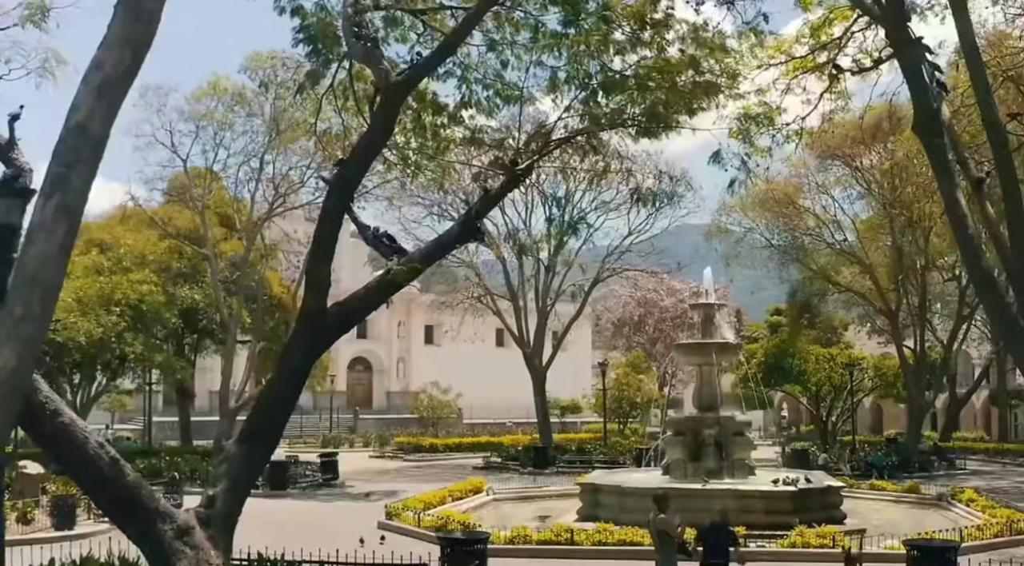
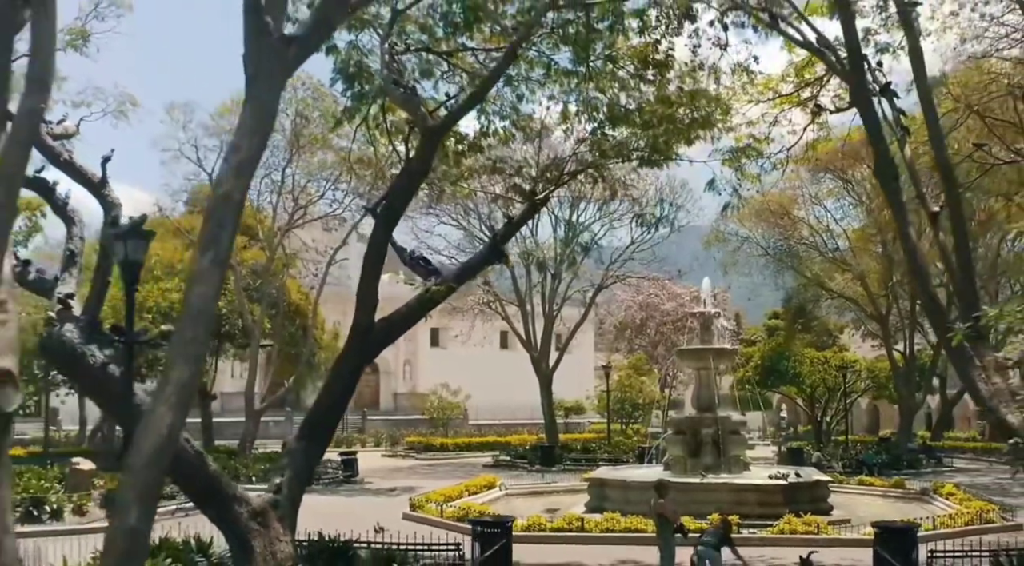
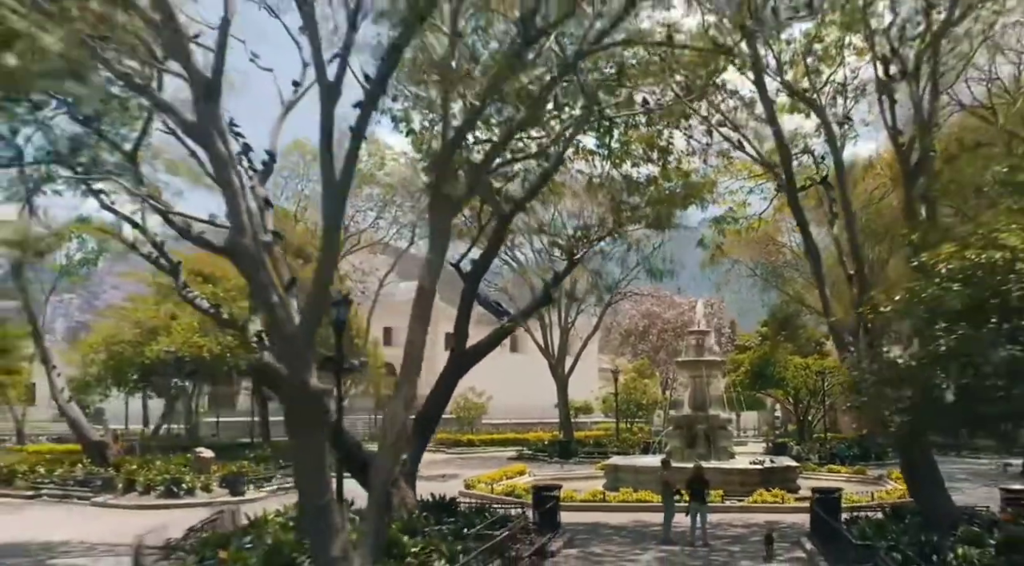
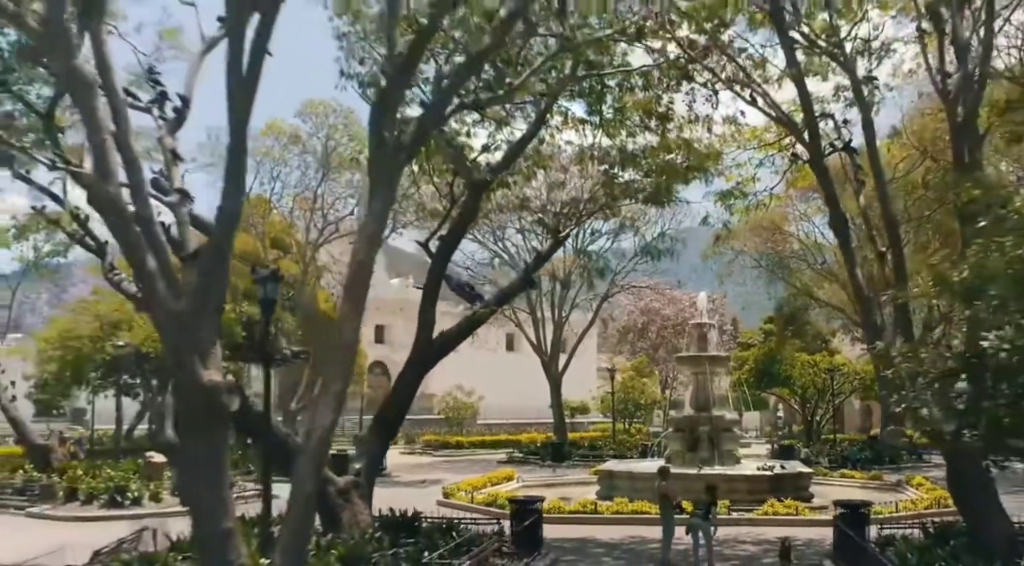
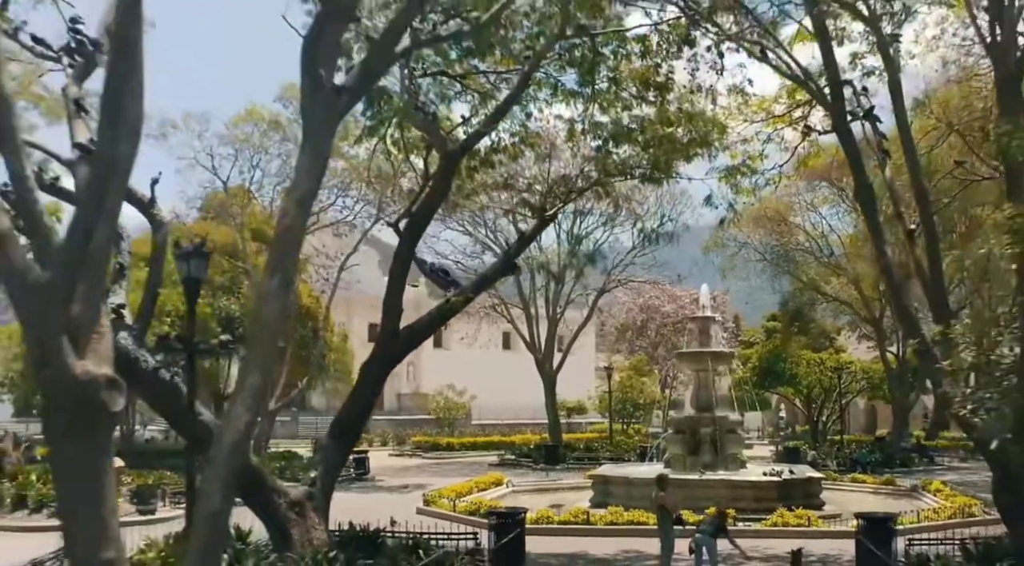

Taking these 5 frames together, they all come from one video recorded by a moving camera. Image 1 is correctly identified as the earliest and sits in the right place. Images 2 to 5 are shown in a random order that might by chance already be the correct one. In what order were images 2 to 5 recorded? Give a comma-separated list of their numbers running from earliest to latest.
2, 5, 4, 3
